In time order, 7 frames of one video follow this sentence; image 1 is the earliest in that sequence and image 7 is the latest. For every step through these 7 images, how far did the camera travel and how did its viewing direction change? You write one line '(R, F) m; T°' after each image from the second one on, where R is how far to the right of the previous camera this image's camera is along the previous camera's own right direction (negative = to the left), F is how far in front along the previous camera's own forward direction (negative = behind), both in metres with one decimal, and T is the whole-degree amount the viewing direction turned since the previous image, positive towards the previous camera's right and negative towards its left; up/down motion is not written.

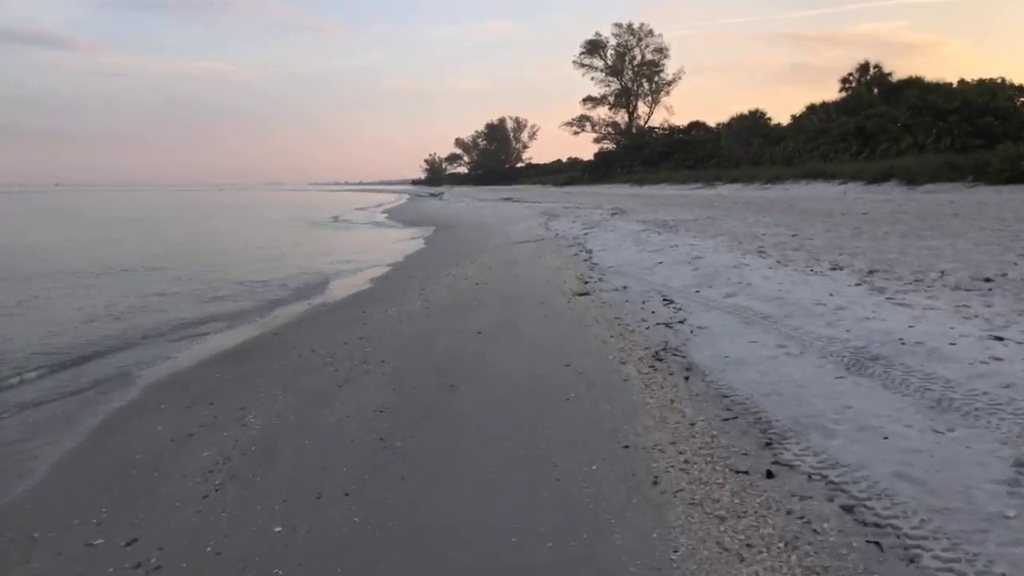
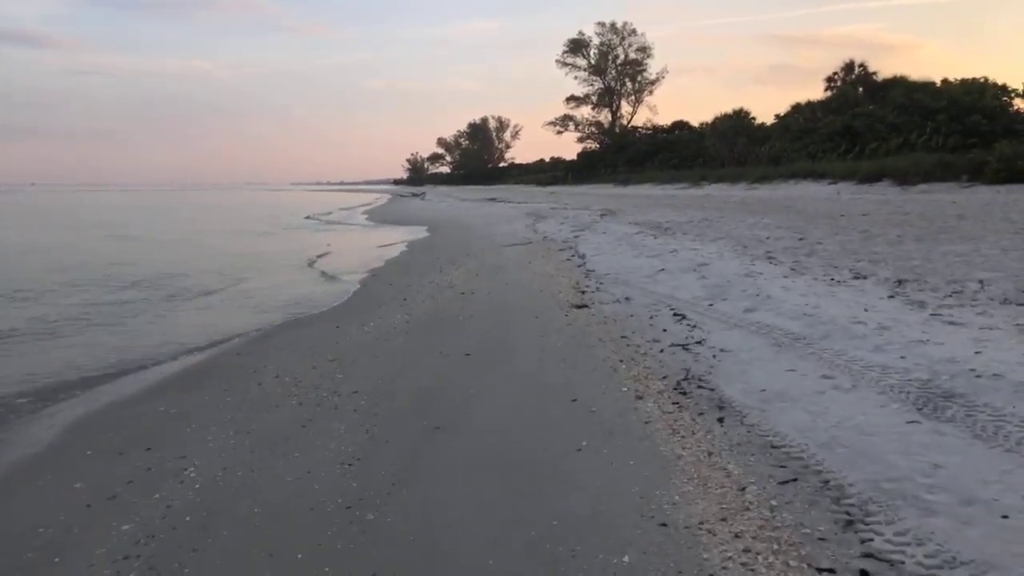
(-0.1, +1.0) m; +1°
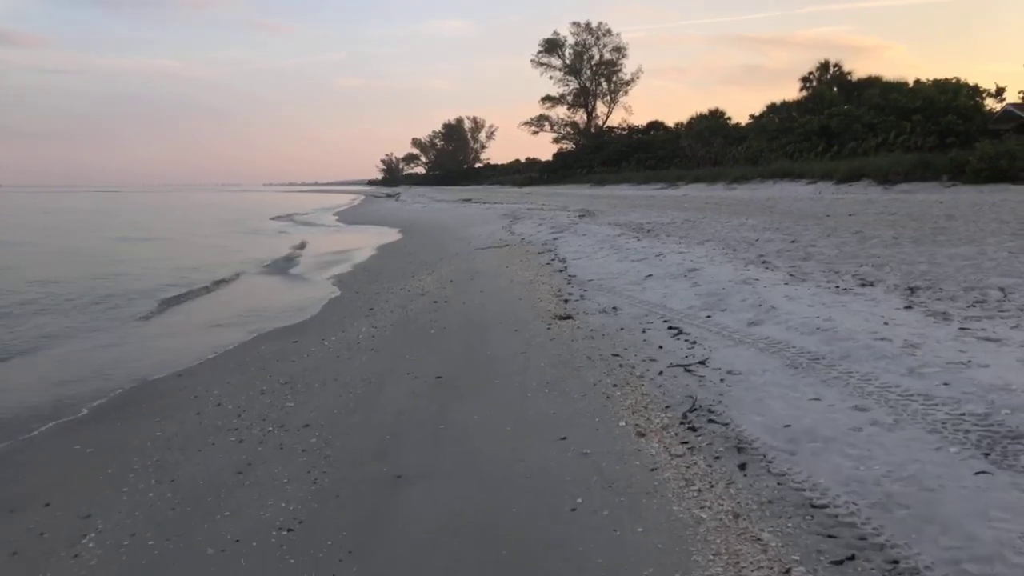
(0.0, +0.9) m; +2°
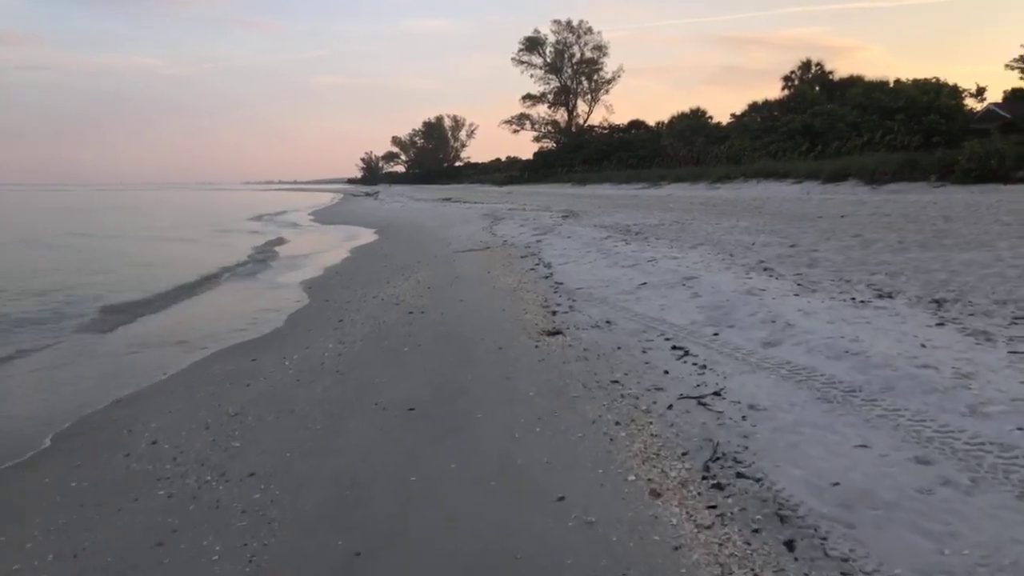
(0.0, +0.9) m; +1°
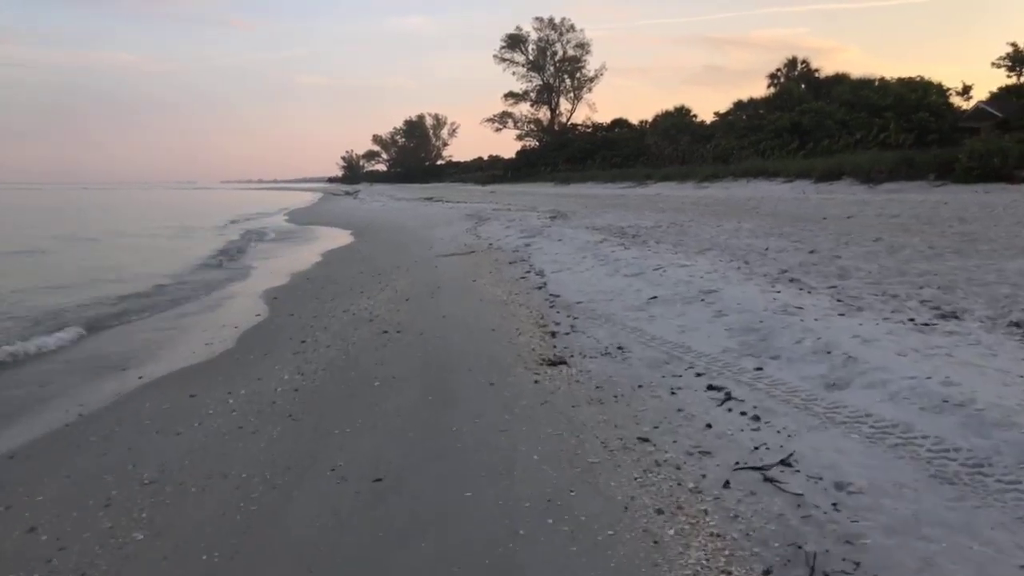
(-0.1, +1.3) m; +1°
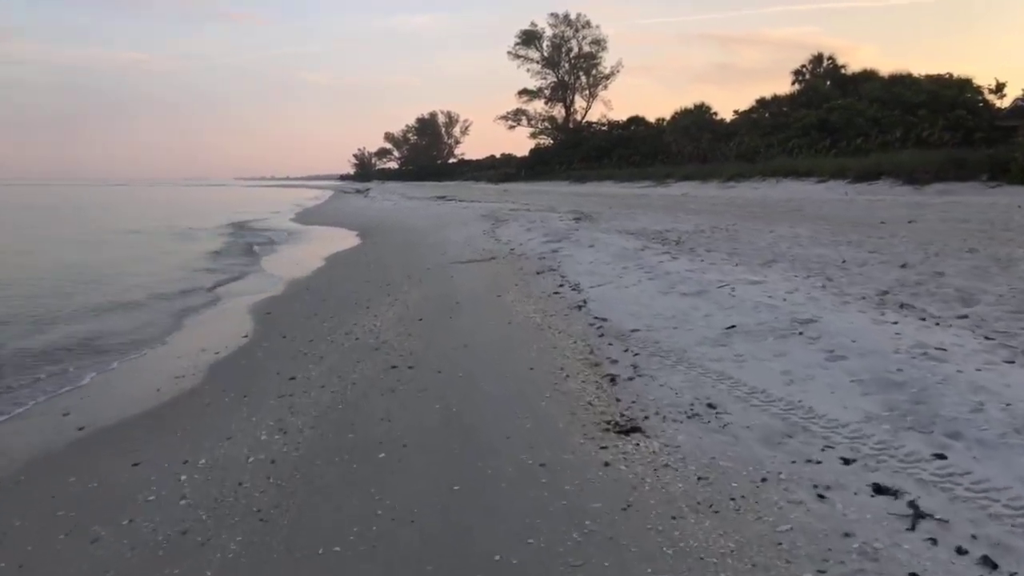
(-0.3, +1.7) m; -1°
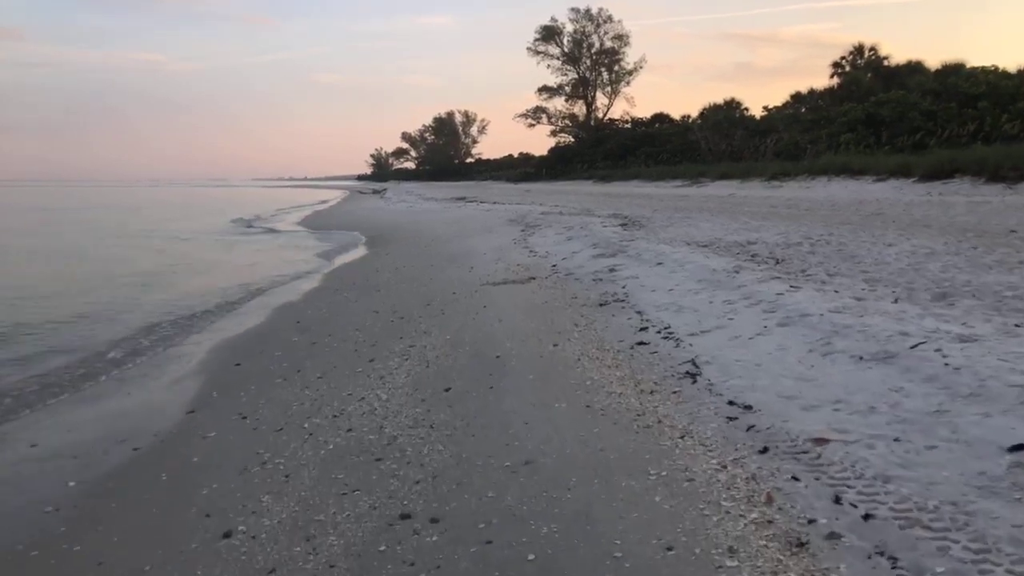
(-0.5, +3.1) m; -1°
